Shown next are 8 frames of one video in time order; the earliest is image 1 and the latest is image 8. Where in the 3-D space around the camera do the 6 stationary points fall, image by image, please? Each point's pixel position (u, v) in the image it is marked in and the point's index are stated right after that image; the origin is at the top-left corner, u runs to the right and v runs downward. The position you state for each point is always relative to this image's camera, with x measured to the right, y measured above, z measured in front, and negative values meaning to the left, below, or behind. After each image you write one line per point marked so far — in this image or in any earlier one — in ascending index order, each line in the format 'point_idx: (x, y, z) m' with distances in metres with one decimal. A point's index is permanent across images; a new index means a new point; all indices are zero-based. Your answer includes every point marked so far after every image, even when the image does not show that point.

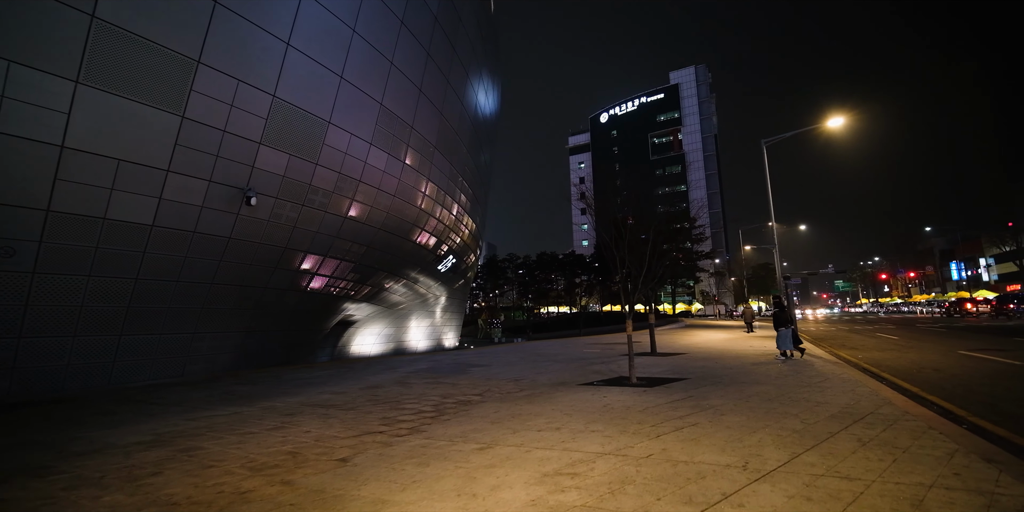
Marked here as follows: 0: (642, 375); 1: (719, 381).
0: (+2.6, -2.4, +9.7) m
1: (+3.8, -2.3, +8.9) m
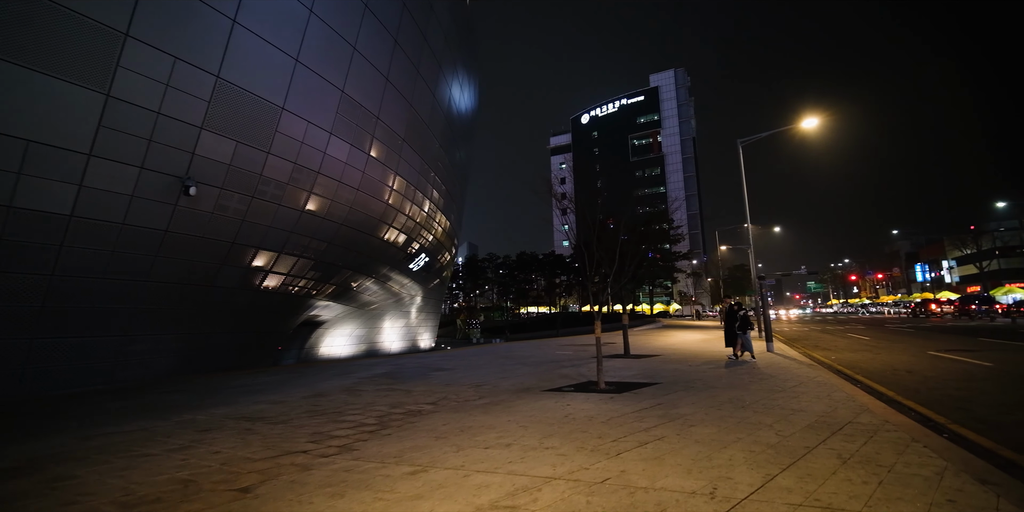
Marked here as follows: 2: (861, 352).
0: (+1.9, -2.4, +9.2) m
1: (+3.1, -2.3, +8.4) m
2: (+12.8, -3.5, +17.6) m
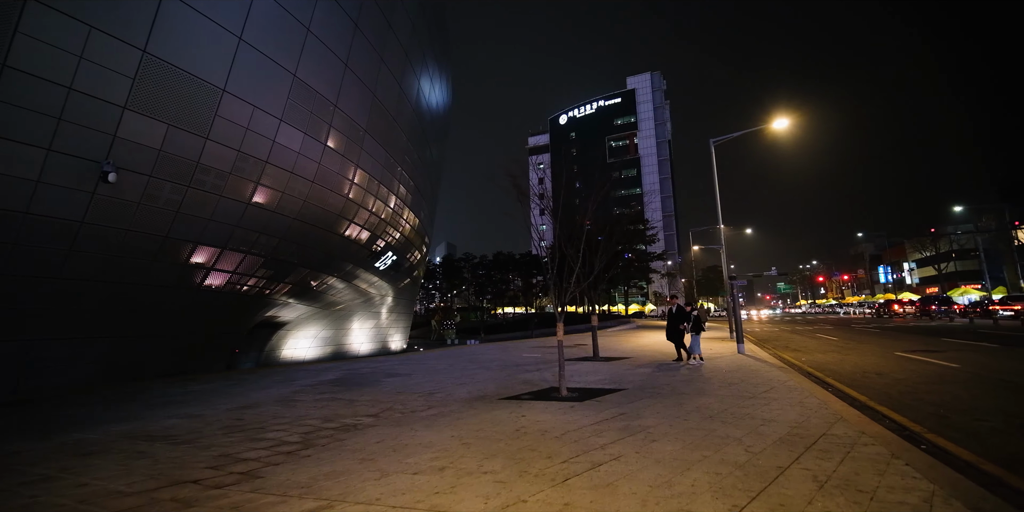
0: (+1.1, -2.4, +8.6) m
1: (+2.4, -2.3, +7.9) m
2: (+11.6, -3.5, +17.5) m
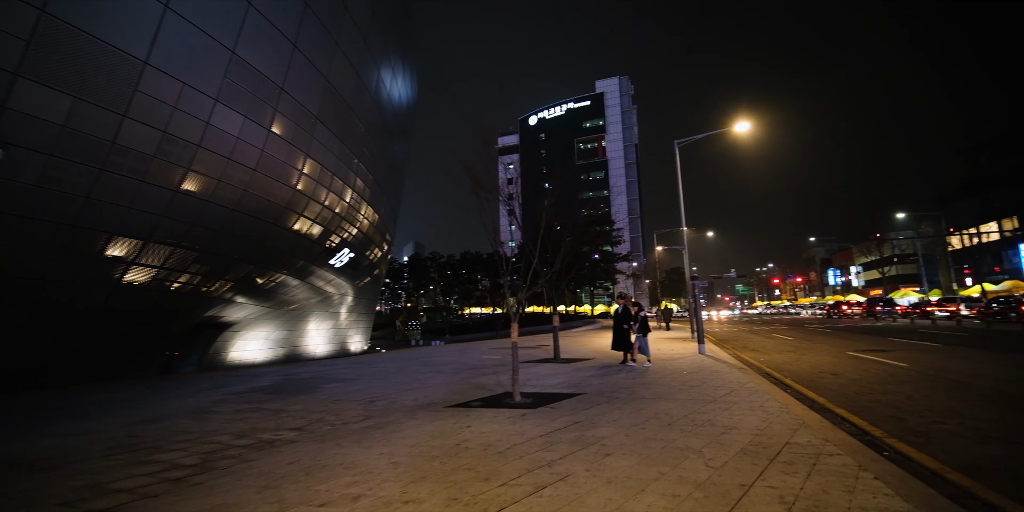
0: (+0.3, -2.3, +8.1) m
1: (+1.6, -2.2, +7.5) m
2: (+10.1, -3.6, +17.7) m
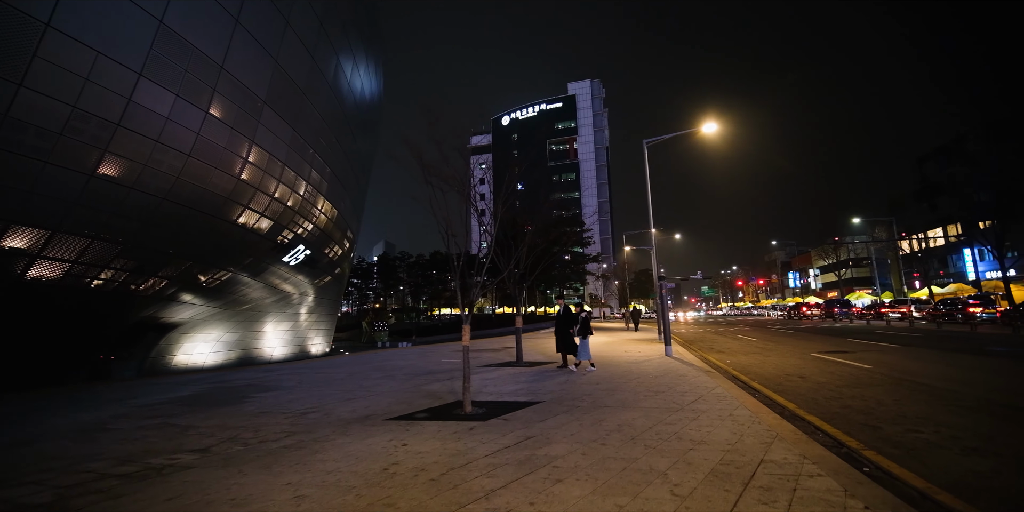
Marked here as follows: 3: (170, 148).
0: (-0.4, -2.2, +7.4) m
1: (+0.9, -2.2, +6.9) m
2: (+8.8, -3.6, +17.6) m
3: (-7.4, +2.3, +10.4) m
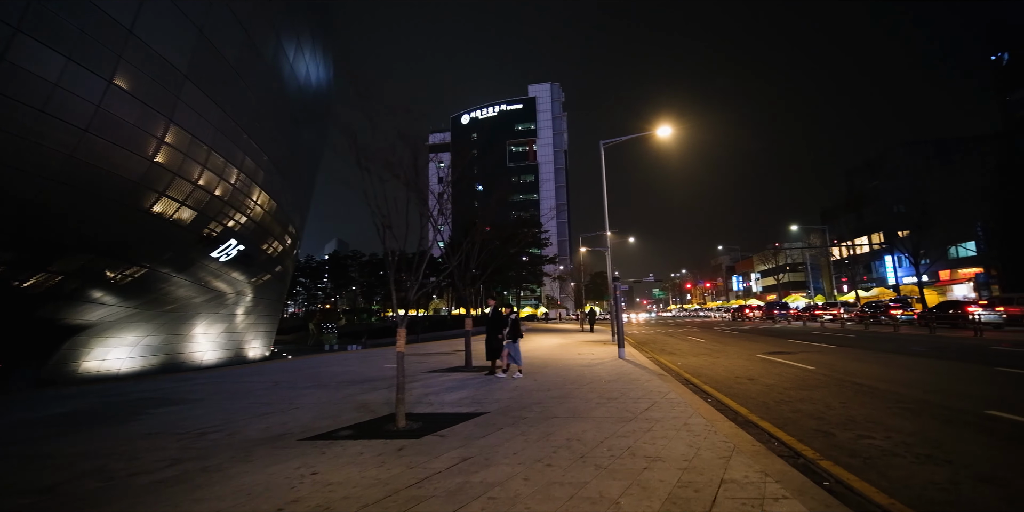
0: (-1.3, -2.2, +6.7) m
1: (+0.1, -2.1, +6.3) m
2: (+7.0, -3.7, +17.7) m
3: (-8.4, +2.4, +9.0) m
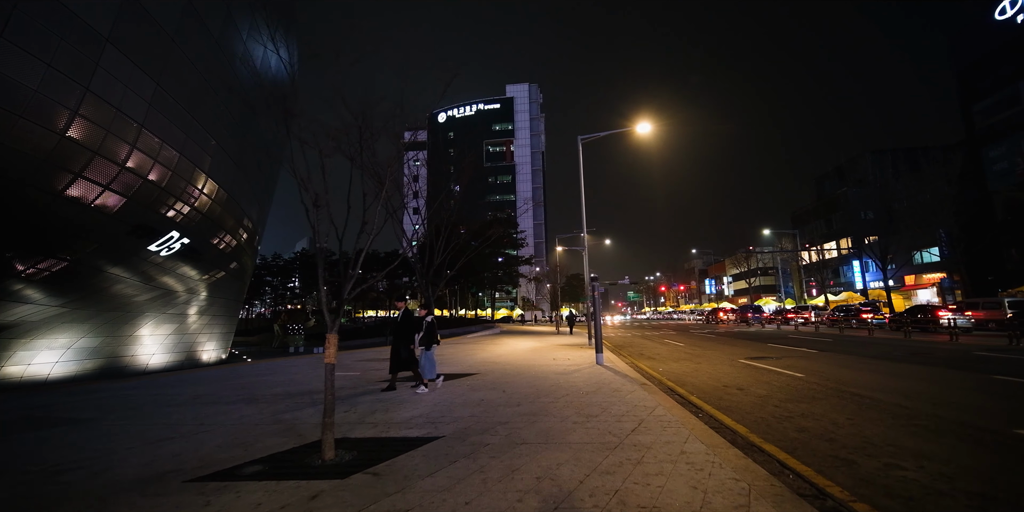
0: (-1.7, -2.1, +5.5) m
1: (-0.3, -2.0, +5.1) m
2: (+5.9, -3.7, +16.8) m
3: (-8.9, +2.6, +7.4) m
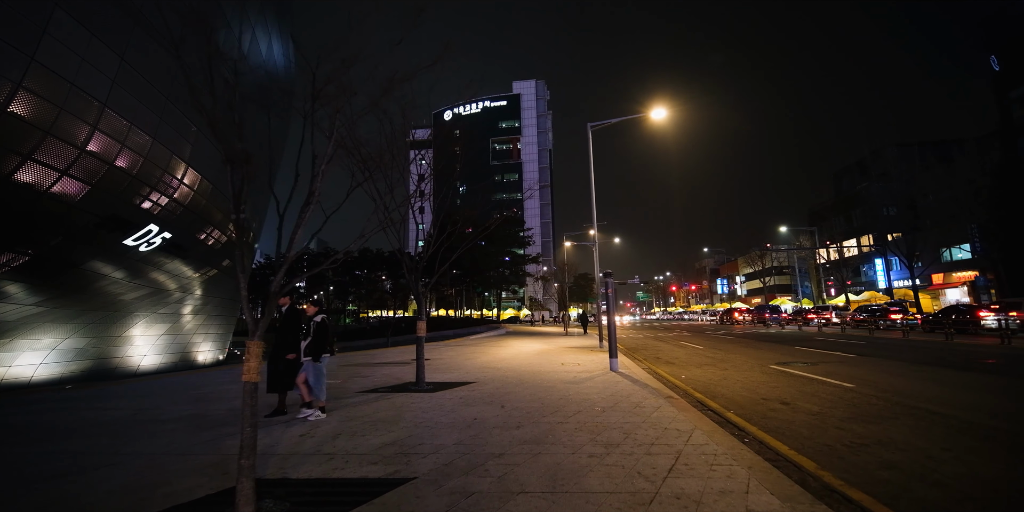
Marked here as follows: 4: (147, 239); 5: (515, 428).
0: (-1.8, -1.9, +4.0) m
1: (-0.4, -1.8, +3.7) m
2: (+6.1, -3.5, +15.2) m
3: (-8.9, +2.8, +6.2) m
4: (-12.2, +0.7, +16.3) m
5: (0.0, -2.1, +5.8) m
